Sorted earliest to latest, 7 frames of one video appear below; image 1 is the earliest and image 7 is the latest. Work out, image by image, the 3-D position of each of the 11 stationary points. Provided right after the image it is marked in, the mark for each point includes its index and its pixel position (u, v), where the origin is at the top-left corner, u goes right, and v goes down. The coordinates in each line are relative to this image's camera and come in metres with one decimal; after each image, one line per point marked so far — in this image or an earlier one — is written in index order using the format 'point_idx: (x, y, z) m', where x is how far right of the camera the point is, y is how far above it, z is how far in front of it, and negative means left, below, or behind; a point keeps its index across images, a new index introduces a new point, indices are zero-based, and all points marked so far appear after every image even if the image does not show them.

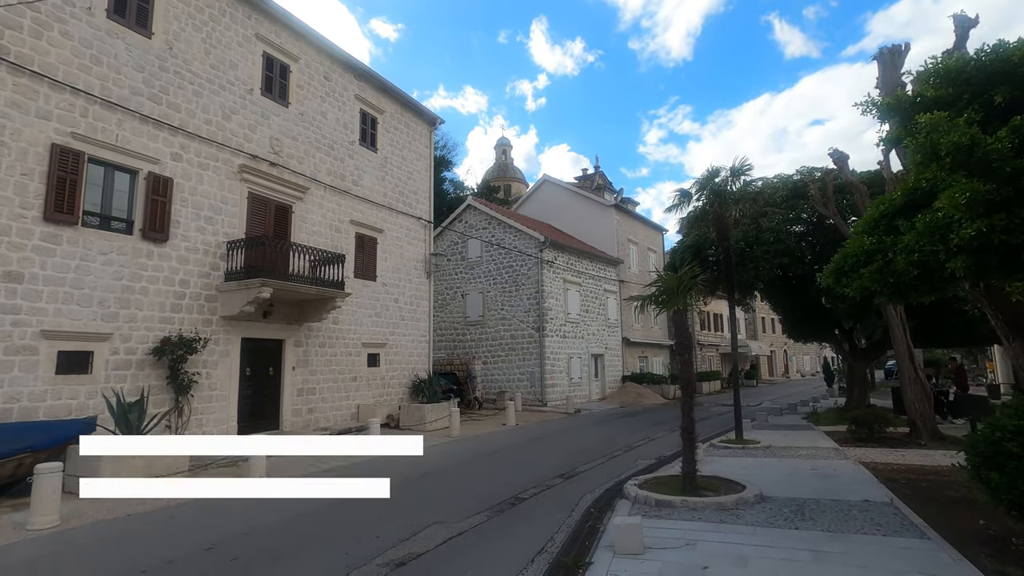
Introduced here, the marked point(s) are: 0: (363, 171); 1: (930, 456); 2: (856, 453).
0: (-4.8, +3.8, +17.4) m
1: (+7.8, -3.1, +10.0) m
2: (+6.8, -3.2, +10.6) m
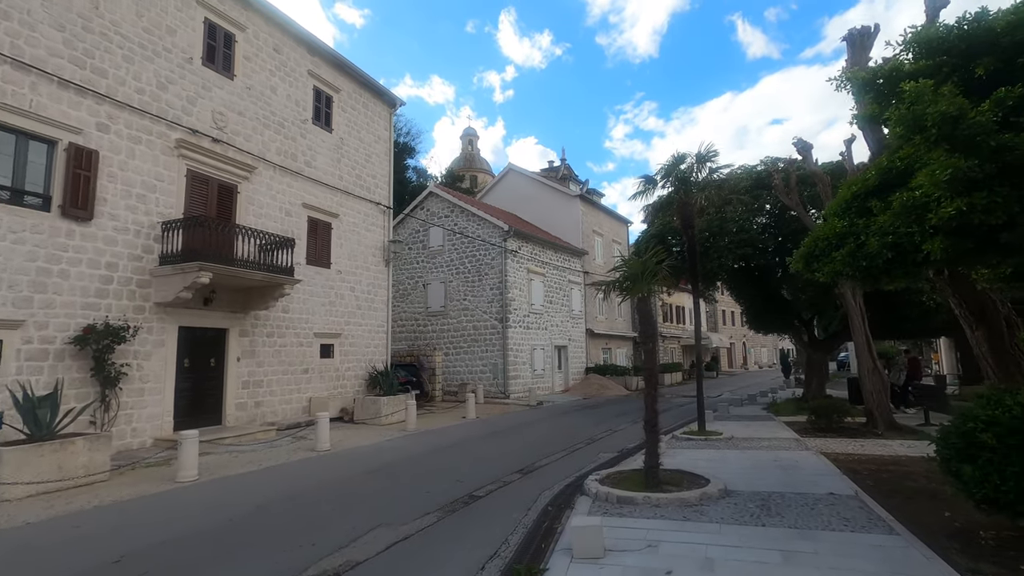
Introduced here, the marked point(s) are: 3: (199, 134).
0: (-6.0, +4.2, +16.5) m
1: (+7.0, -2.9, +10.0) m
2: (+6.0, -3.0, +10.5) m
3: (-7.5, +3.7, +12.8) m
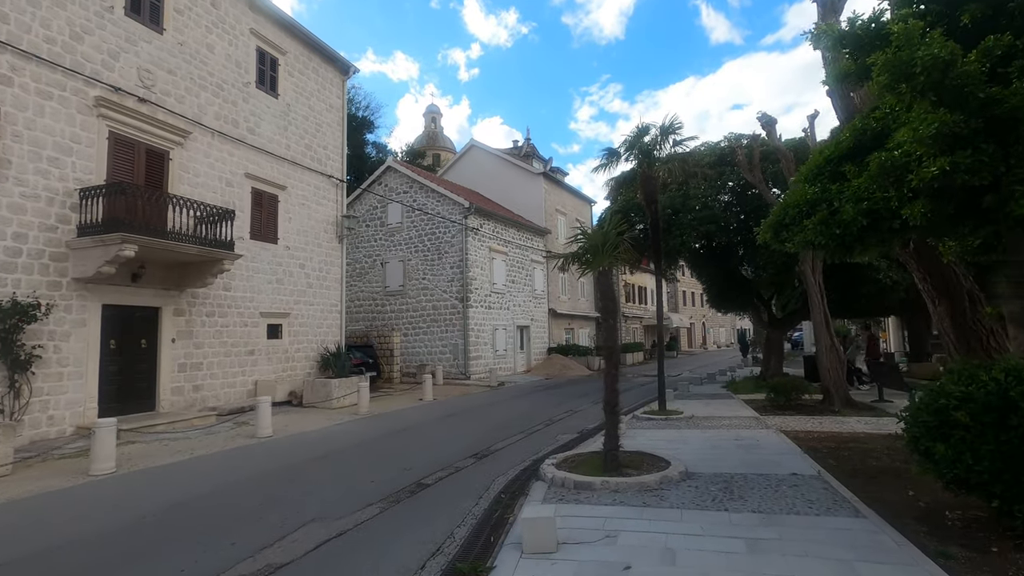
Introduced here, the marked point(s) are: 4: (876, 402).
0: (-7.2, +4.9, +15.3) m
1: (+6.2, -2.5, +9.9) m
2: (+5.1, -2.6, +10.4) m
3: (-8.4, +4.2, +11.6) m
4: (+8.5, -2.7, +12.6) m
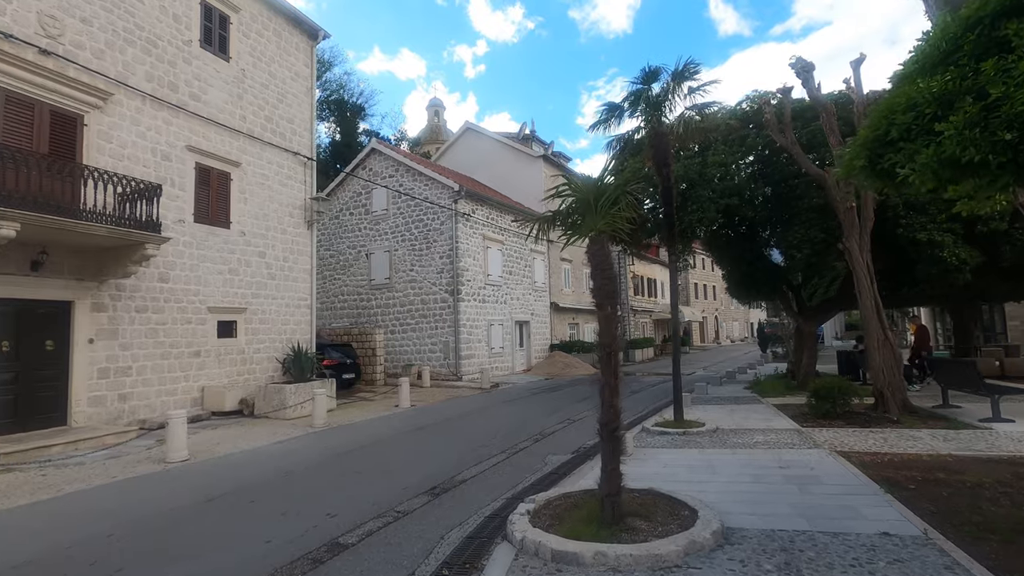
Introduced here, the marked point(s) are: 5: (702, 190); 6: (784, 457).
0: (-7.5, +5.1, +13.3) m
1: (+5.8, -2.2, +7.7) m
2: (+4.8, -2.3, +8.2) m
3: (-8.8, +4.4, +9.6) m
4: (+8.2, -2.3, +10.4) m
5: (+4.5, +2.3, +12.7) m
6: (+3.6, -2.2, +7.0) m
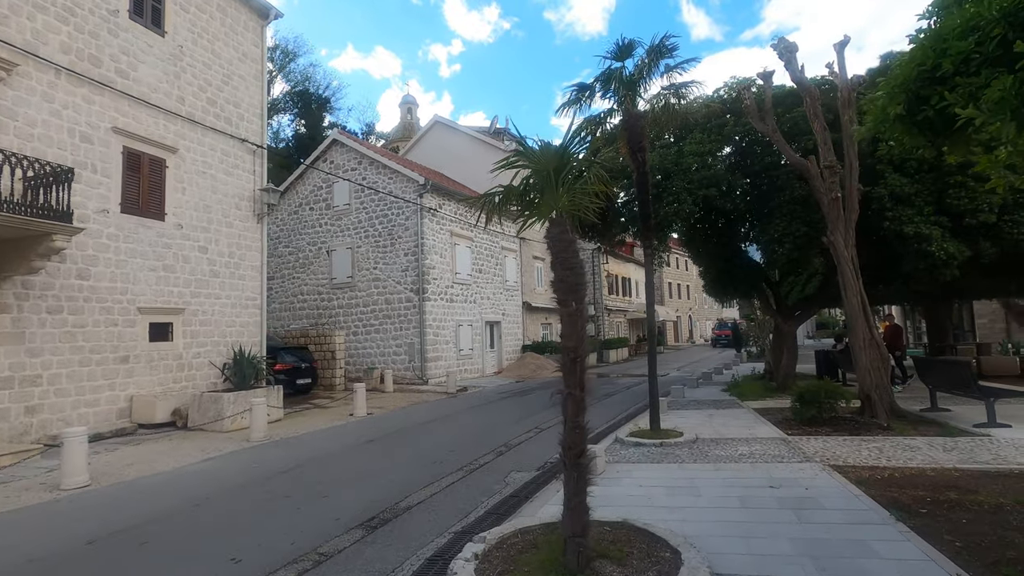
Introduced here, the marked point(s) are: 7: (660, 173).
0: (-8.3, +5.1, +12.0) m
1: (+5.3, -2.1, +7.0) m
2: (+4.2, -2.2, +7.4) m
3: (-9.5, +4.4, +8.2) m
4: (+7.5, -2.2, +9.8) m
5: (+3.7, +2.4, +12.0) m
6: (+3.0, -2.2, +6.2) m
7: (+3.4, +2.6, +12.3) m
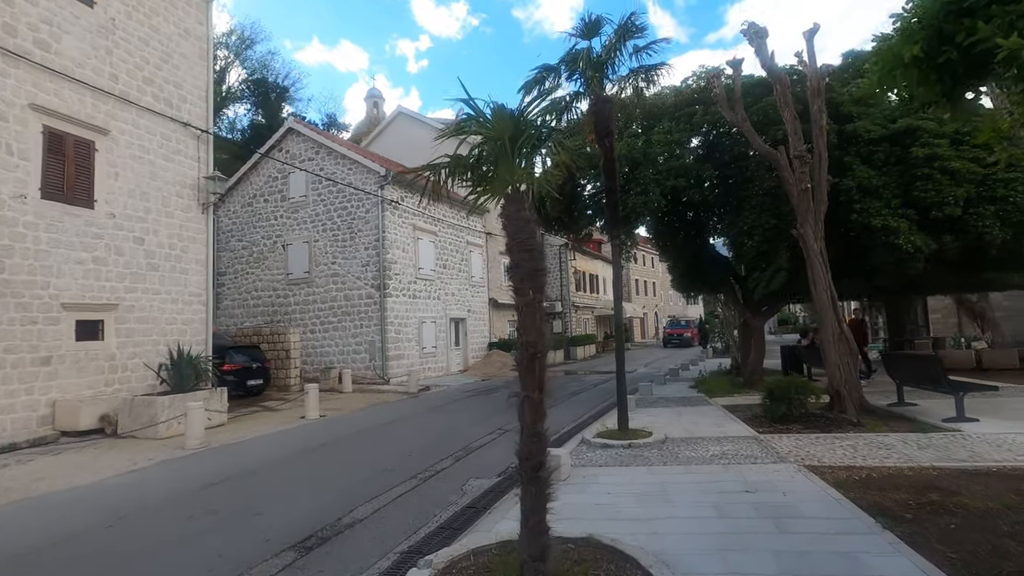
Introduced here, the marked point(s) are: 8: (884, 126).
0: (-9.1, +5.2, +10.9) m
1: (+4.8, -2.0, +6.7) m
2: (+3.7, -2.1, +7.1) m
3: (-10.0, +4.5, +7.0) m
4: (+6.9, -2.1, +9.6) m
5: (+2.9, +2.5, +11.6) m
6: (+2.6, -2.1, +5.8) m
7: (+2.6, +2.8, +11.9) m
8: (+7.4, +3.2, +10.6) m
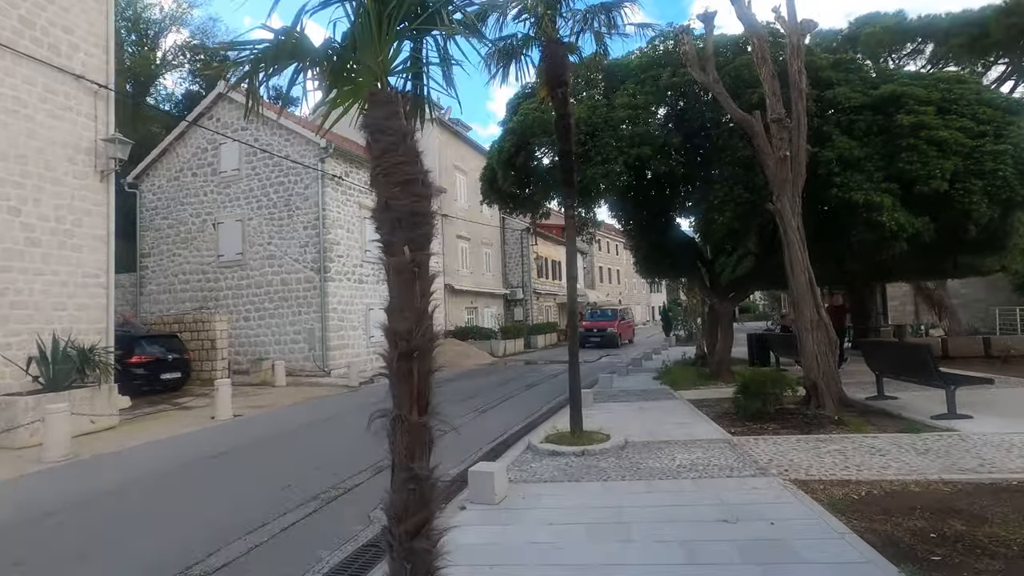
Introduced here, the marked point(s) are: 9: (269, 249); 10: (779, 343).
0: (-10.1, +5.6, +8.8) m
1: (+4.0, -1.8, +5.7) m
2: (+2.9, -1.8, +6.0) m
3: (-10.8, +4.8, +5.0) m
4: (+5.9, -1.8, +8.7) m
5: (+1.9, +2.9, +10.4) m
6: (+1.9, -1.8, +4.7) m
7: (+1.5, +3.1, +10.6) m
8: (+6.4, +3.5, +9.7) m
9: (-8.1, +1.3, +17.8) m
10: (+6.1, -1.2, +12.1) m
